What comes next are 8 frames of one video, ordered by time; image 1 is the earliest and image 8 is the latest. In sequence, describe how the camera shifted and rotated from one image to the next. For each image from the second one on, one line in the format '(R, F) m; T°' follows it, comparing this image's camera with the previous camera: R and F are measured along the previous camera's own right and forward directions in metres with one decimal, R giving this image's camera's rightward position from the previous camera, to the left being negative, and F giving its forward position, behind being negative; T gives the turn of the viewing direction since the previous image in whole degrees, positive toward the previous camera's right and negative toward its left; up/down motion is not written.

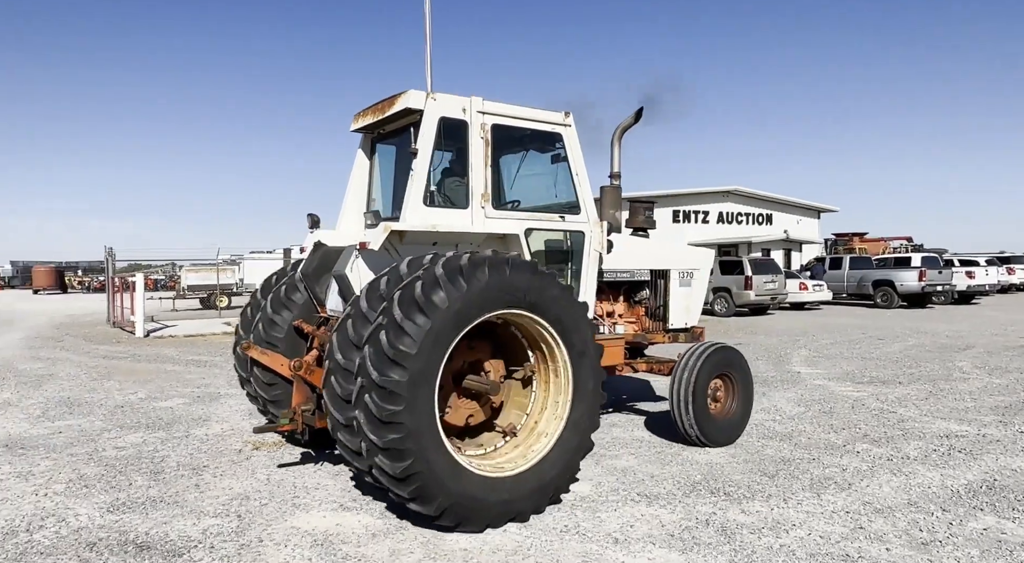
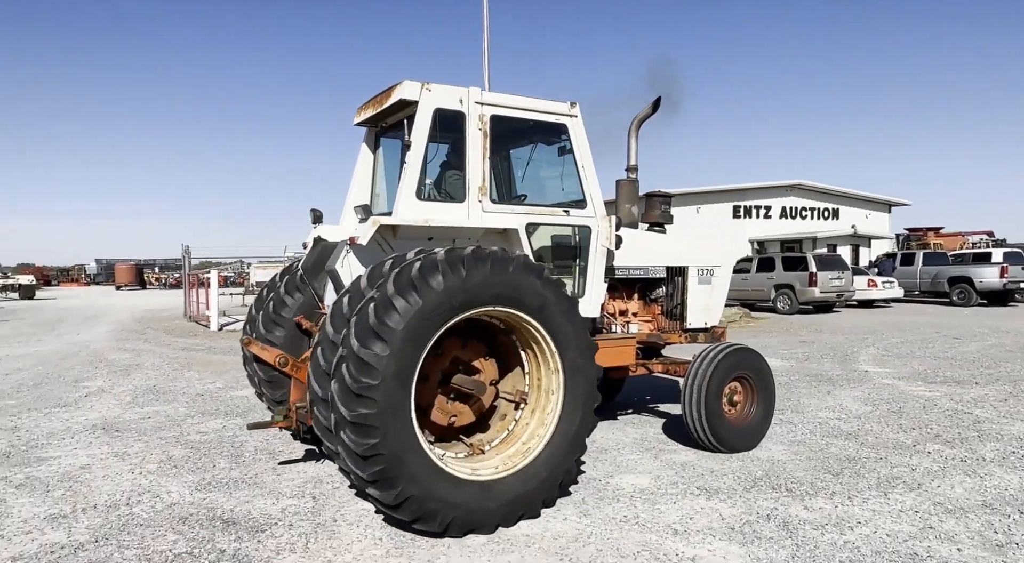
(+0.3, +0.1) m; -4°
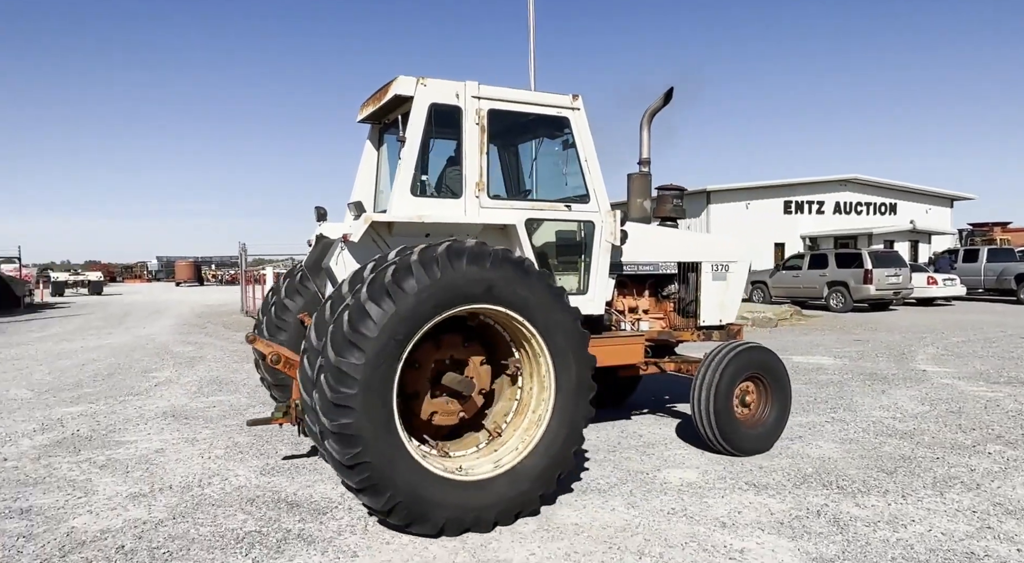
(+0.2, +0.1) m; -4°
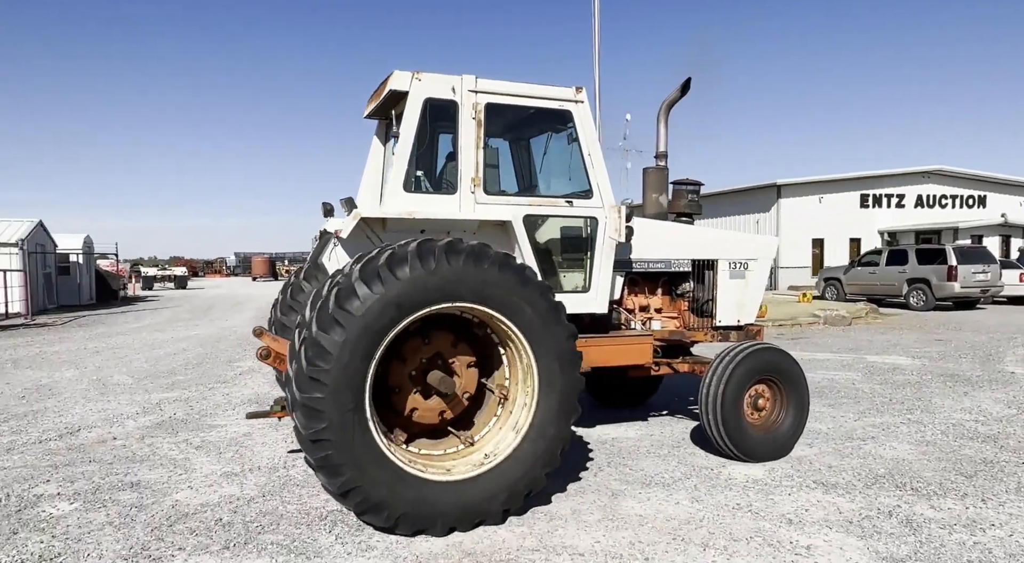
(+0.3, +0.1) m; -5°
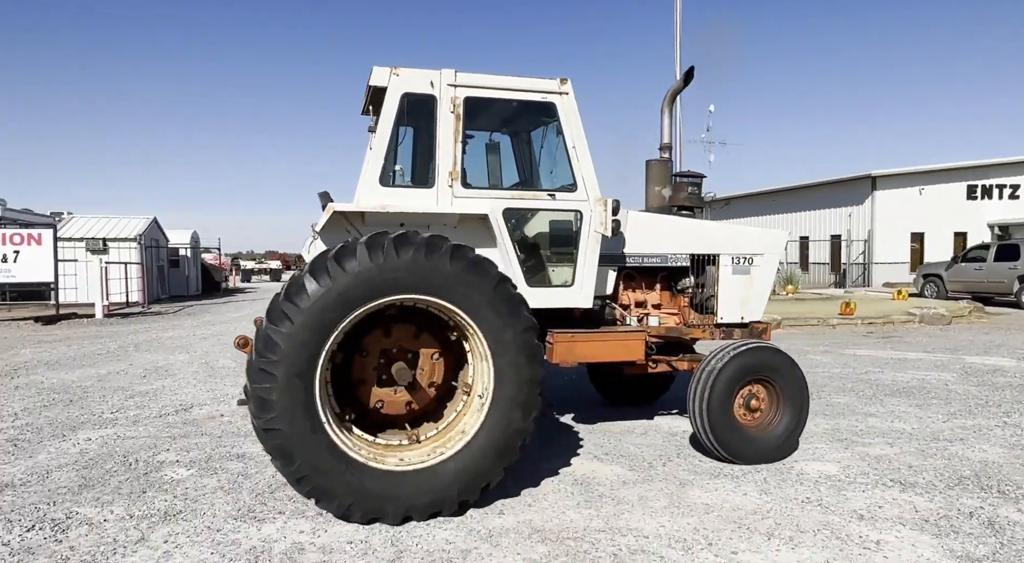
(+0.5, 0.0) m; -6°
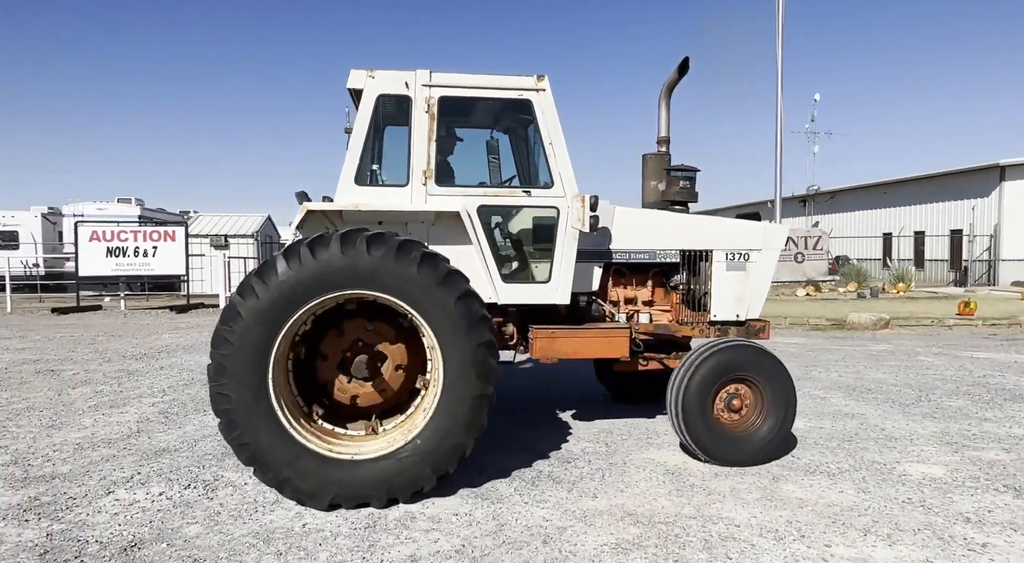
(+0.6, 0.0) m; -7°
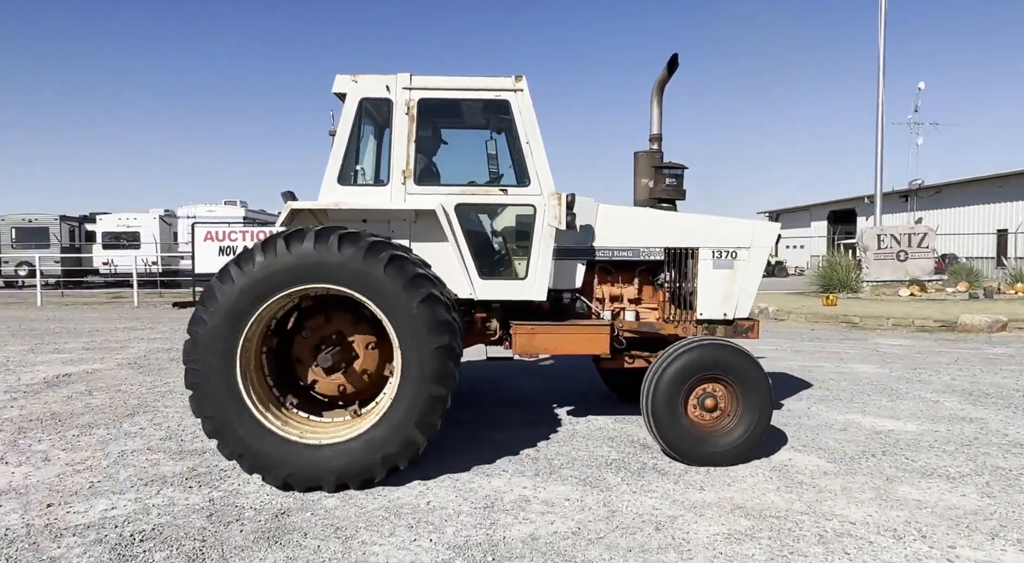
(+0.5, -0.1) m; -6°
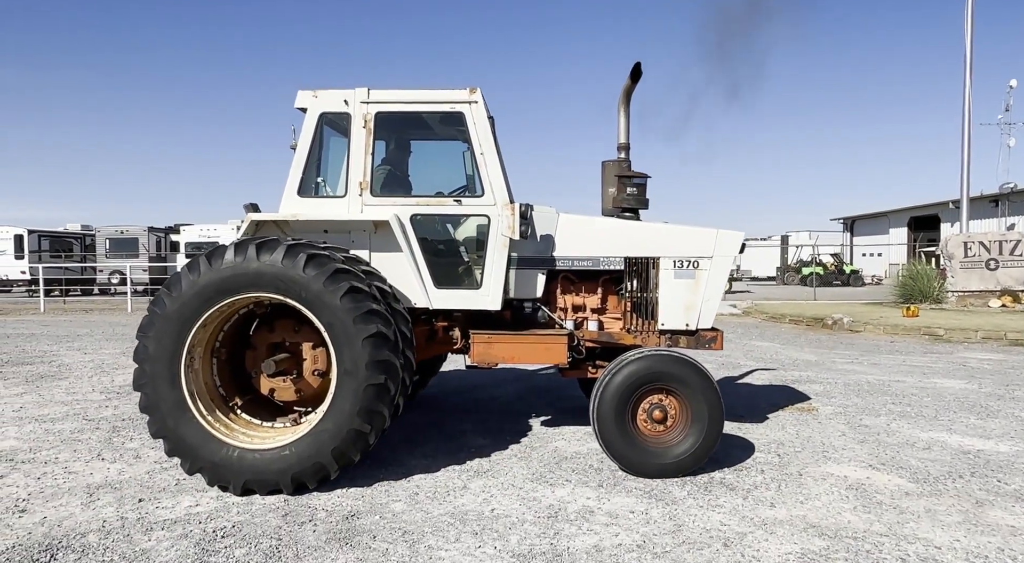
(+0.5, 0.0) m; -4°
